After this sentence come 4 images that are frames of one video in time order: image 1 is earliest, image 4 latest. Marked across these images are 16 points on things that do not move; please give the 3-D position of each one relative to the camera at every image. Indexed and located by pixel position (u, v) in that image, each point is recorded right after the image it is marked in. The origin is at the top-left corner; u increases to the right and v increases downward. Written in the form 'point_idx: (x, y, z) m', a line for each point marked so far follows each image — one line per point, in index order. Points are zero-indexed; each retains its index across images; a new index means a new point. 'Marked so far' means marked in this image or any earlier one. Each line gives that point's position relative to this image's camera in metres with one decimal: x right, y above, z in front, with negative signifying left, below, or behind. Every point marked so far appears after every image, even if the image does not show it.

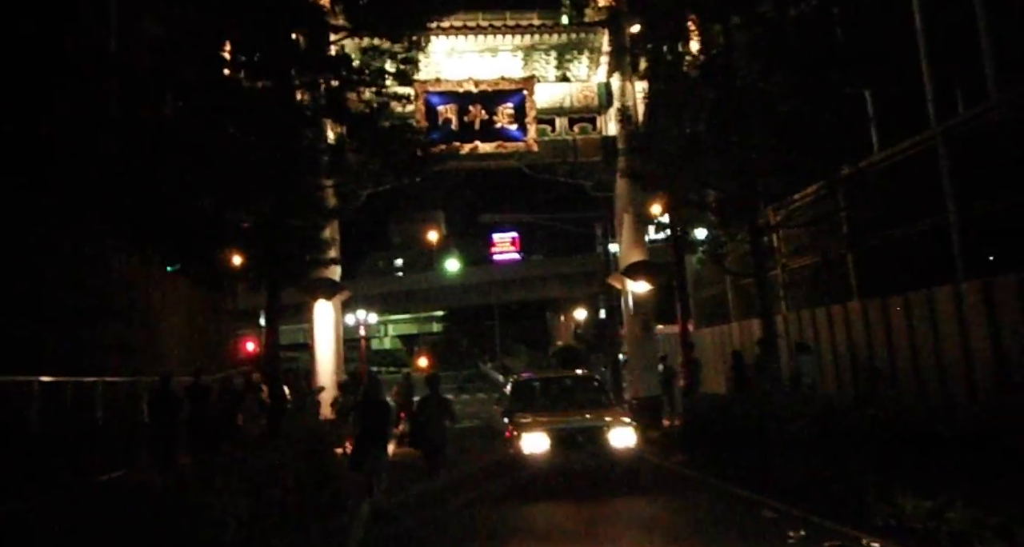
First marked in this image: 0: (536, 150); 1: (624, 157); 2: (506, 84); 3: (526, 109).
0: (+0.5, +2.6, +18.9) m
1: (+2.4, +2.5, +19.2) m
2: (-0.1, +3.9, +18.6) m
3: (+0.3, +3.5, +18.8) m
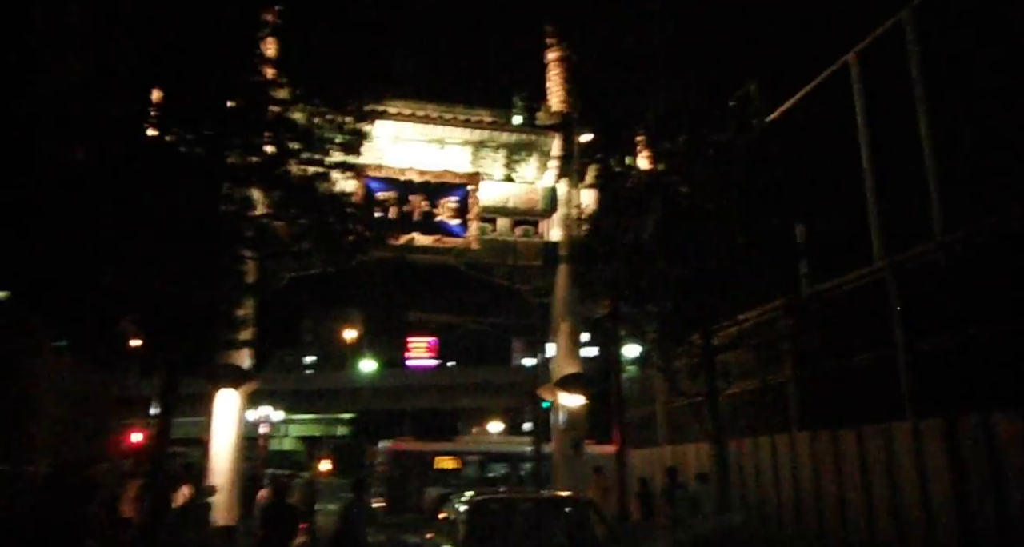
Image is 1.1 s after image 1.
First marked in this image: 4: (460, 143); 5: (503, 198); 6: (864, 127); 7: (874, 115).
0: (-0.7, +0.5, +18.1) m
1: (+1.1, +0.2, +18.6) m
2: (-1.2, +1.9, +17.9) m
3: (-0.9, +1.4, +18.1) m
4: (-1.1, +2.9, +19.8) m
5: (-0.2, +1.7, +20.0) m
6: (+5.9, +2.4, +15.0) m
7: (+6.1, +2.6, +15.0) m
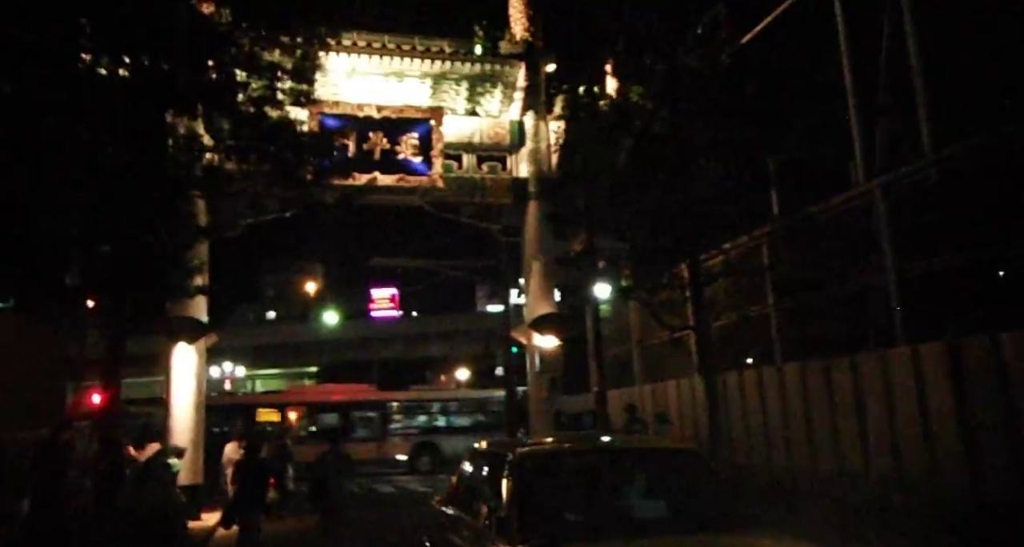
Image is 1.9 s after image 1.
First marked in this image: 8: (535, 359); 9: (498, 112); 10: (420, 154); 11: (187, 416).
0: (-1.4, +1.7, +17.3) m
1: (+0.5, +1.4, +17.9) m
2: (-1.9, +3.0, +17.0) m
3: (-1.5, +2.5, +17.2) m
4: (-1.9, +4.1, +18.7) m
5: (-0.9, +2.9, +19.1) m
6: (+5.3, +3.6, +14.3) m
7: (+5.5, +3.8, +14.3) m
8: (+0.5, -1.9, +19.8) m
9: (-0.2, +3.6, +19.5) m
10: (-1.8, +2.3, +17.1) m
11: (-7.1, -3.1, +19.7) m
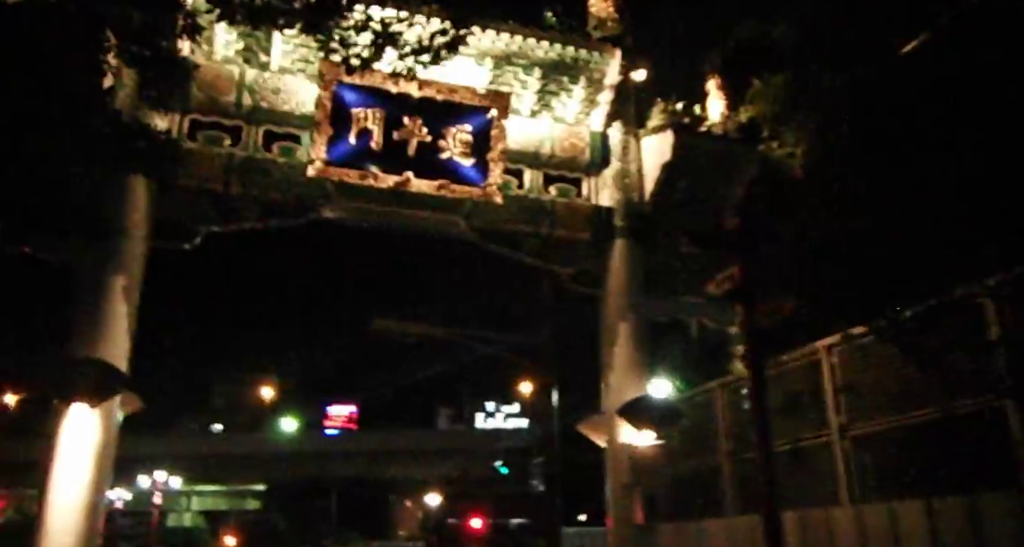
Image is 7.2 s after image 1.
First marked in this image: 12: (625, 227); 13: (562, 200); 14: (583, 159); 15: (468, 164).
0: (-0.3, +0.9, +12.3) m
1: (+1.5, +0.4, +12.9) m
2: (-0.7, +2.3, +12.1) m
3: (-0.4, +1.7, +12.3) m
4: (-0.7, +3.1, +14.0) m
5: (+0.1, +1.8, +14.3) m
6: (+6.6, +2.8, +9.9) m
7: (+6.8, +3.0, +9.9) m
8: (+1.3, -3.2, +14.3) m
9: (+0.9, +2.3, +14.8) m
10: (-0.6, +1.5, +12.2) m
11: (-6.4, -3.9, +13.7) m
12: (+1.5, +0.6, +13.7) m
13: (+0.6, +1.0, +14.2) m
14: (+1.0, +1.6, +14.4) m
15: (-0.7, +1.4, +12.0) m
